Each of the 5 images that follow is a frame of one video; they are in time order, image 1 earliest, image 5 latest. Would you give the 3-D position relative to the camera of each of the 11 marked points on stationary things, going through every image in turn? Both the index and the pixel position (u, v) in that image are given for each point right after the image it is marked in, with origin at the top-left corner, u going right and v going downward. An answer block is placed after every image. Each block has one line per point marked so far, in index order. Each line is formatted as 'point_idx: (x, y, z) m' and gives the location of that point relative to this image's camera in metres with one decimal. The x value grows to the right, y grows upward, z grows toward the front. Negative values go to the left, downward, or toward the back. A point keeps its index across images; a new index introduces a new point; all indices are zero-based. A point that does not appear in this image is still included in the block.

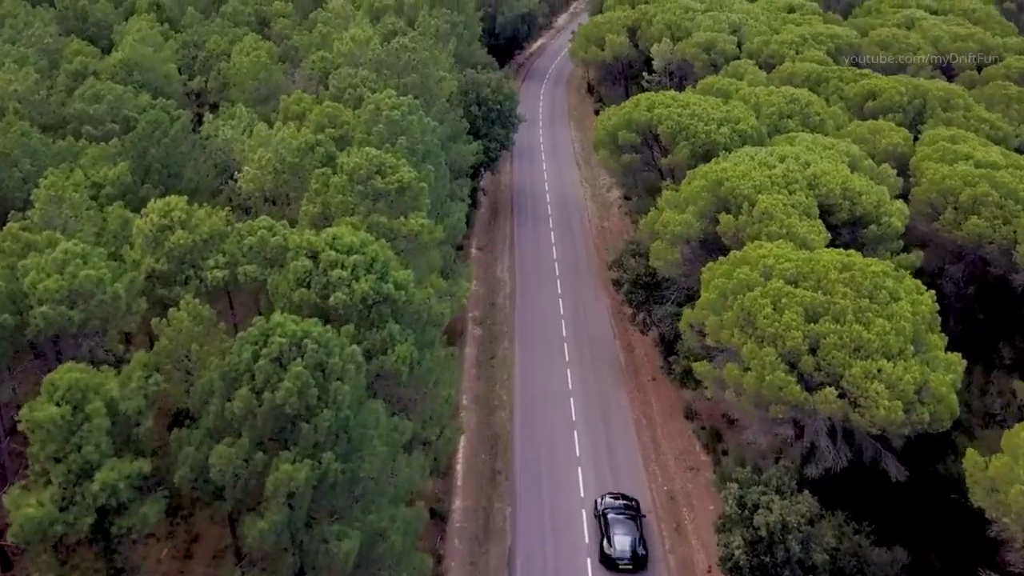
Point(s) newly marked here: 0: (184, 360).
0: (-7.5, -1.7, +19.5) m
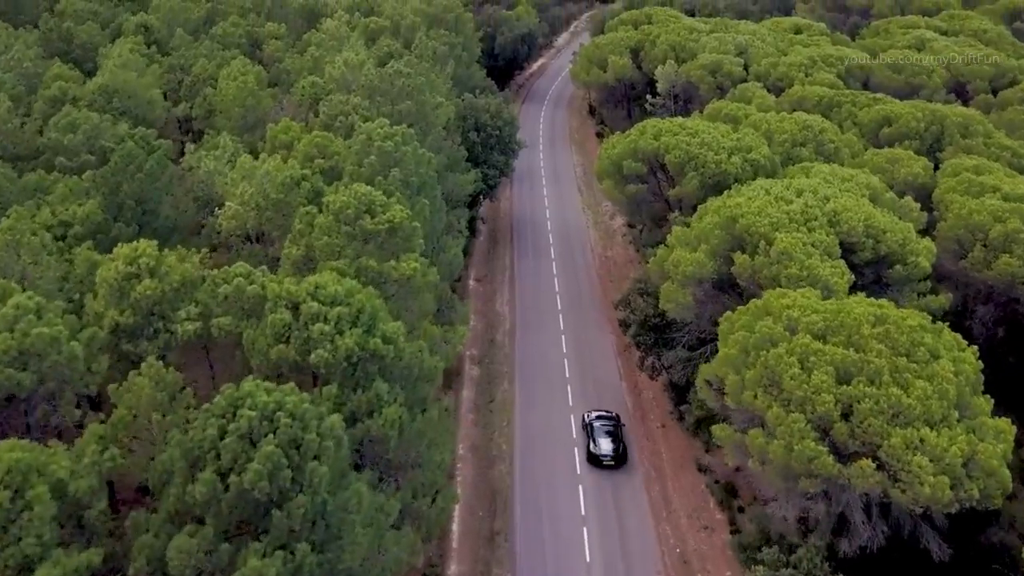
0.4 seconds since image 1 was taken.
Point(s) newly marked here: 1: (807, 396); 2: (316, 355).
0: (-7.5, -2.9, +17.4) m
1: (+7.0, -2.6, +20.2) m
2: (-4.5, -1.5, +19.5) m
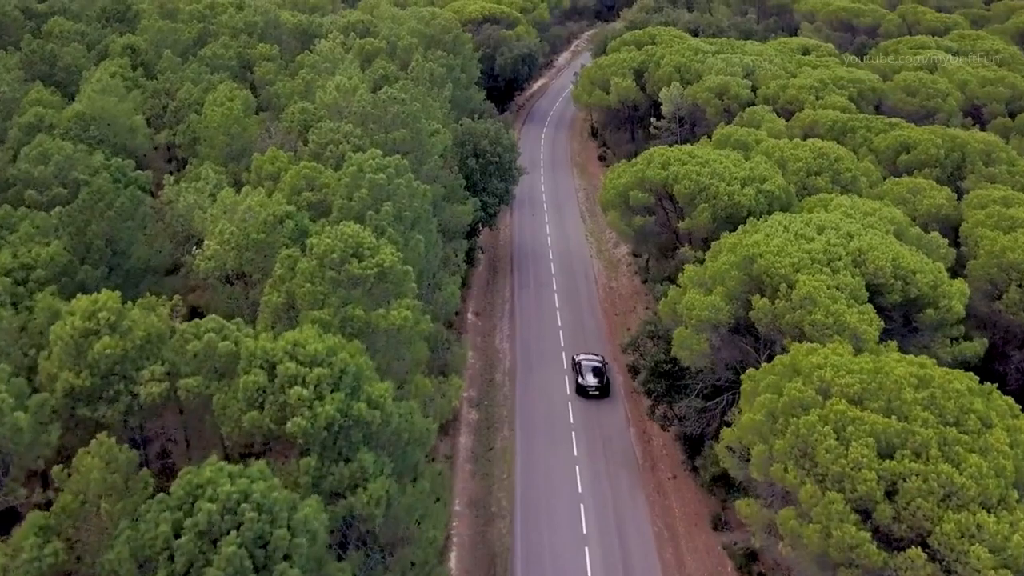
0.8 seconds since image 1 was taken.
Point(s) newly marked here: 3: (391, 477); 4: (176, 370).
0: (-7.5, -4.1, +15.3) m
1: (+7.0, -3.8, +18.0) m
2: (-4.5, -2.8, +17.4) m
3: (-2.7, -4.1, +18.7) m
4: (-7.6, -1.9, +19.2) m
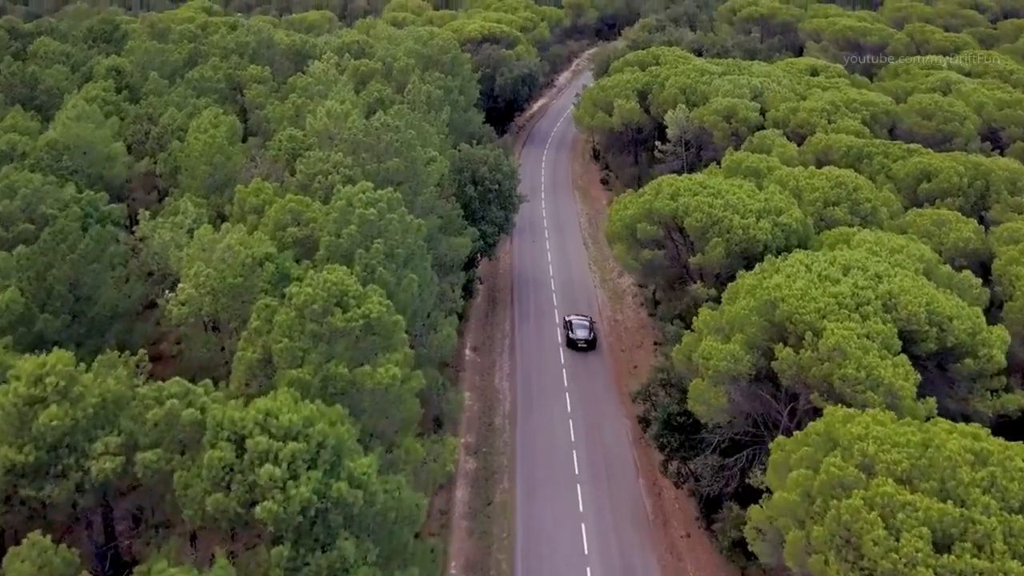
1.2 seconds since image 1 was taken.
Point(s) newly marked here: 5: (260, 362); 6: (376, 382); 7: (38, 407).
0: (-7.5, -5.3, +13.1) m
1: (+7.0, -5.0, +15.8) m
2: (-4.4, -3.9, +15.2) m
3: (-2.6, -5.3, +16.5) m
4: (-7.5, -3.1, +17.0) m
5: (-5.8, -1.7, +19.8) m
6: (-3.1, -2.2, +19.6) m
7: (-9.2, -2.3, +16.6) m
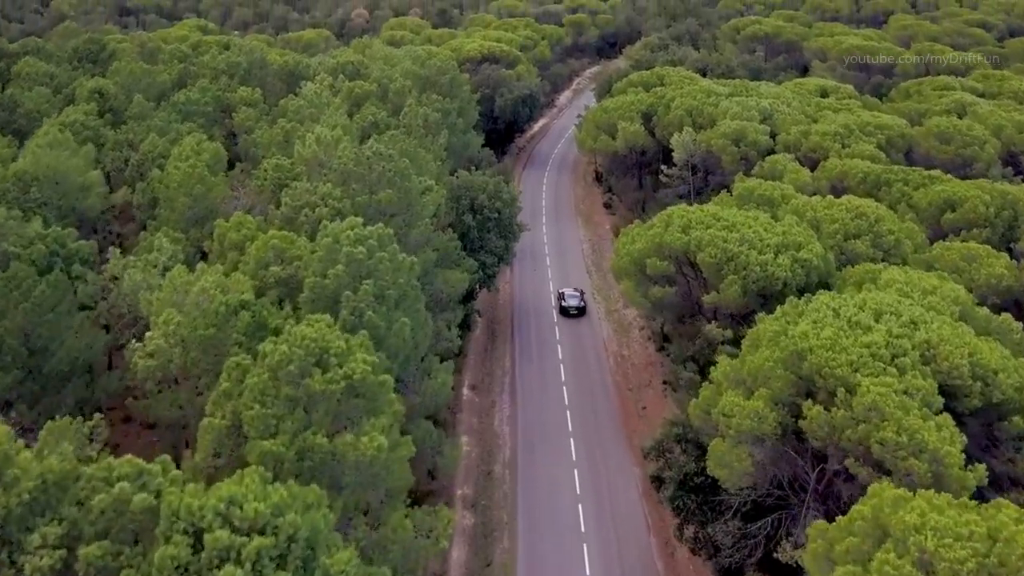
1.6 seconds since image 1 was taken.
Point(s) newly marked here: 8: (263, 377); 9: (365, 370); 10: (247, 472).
0: (-7.5, -6.3, +10.8) m
1: (+7.1, -6.2, +13.5) m
2: (-4.4, -5.0, +12.9) m
3: (-2.6, -6.5, +14.2) m
4: (-7.5, -4.2, +14.8) m
5: (-5.8, -2.9, +17.5) m
6: (-3.1, -3.3, +17.4) m
7: (-9.2, -3.5, +14.3) m
8: (-5.1, -1.8, +17.6) m
9: (-3.1, -1.7, +17.9) m
10: (-5.0, -3.5, +16.2) m
